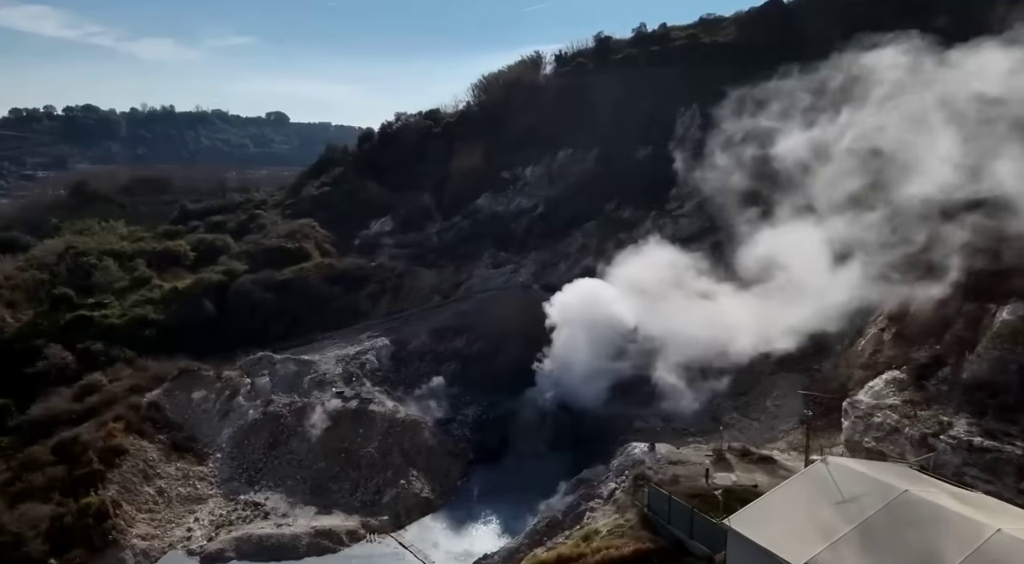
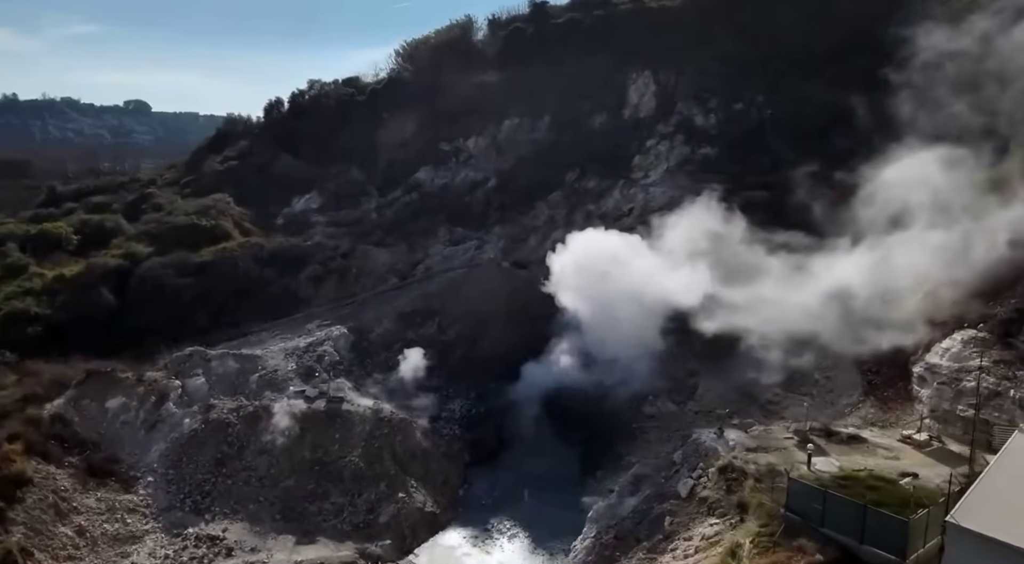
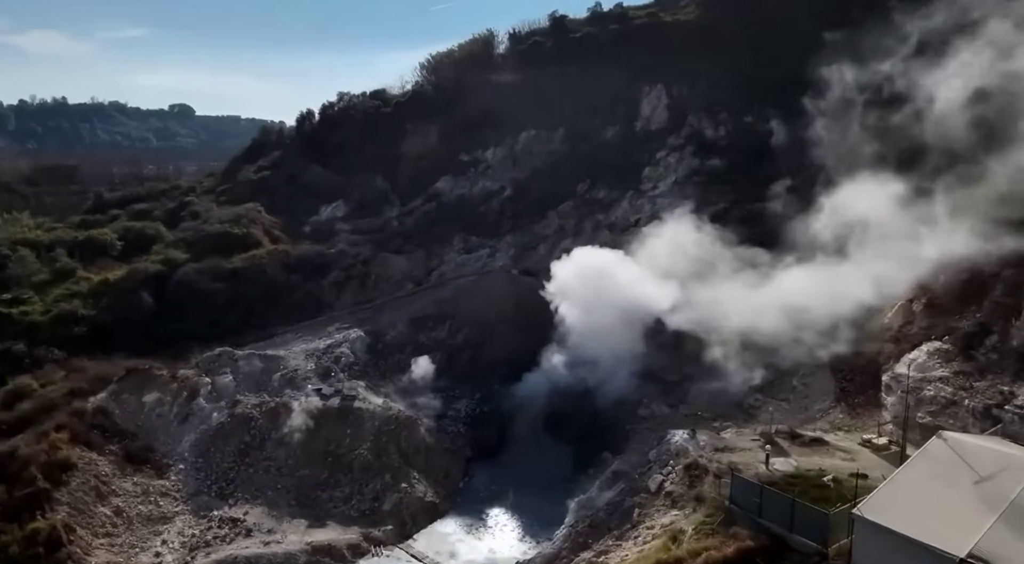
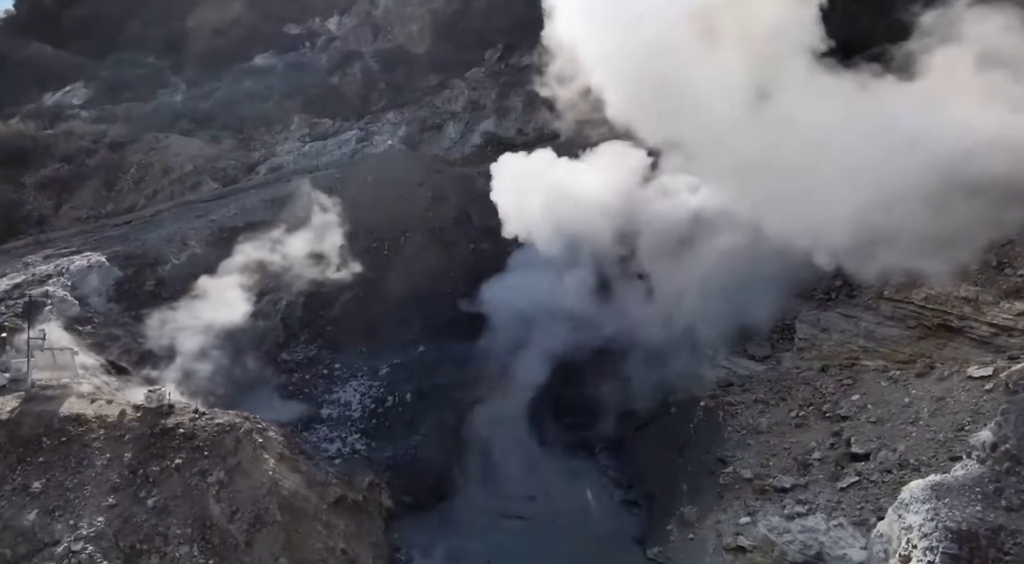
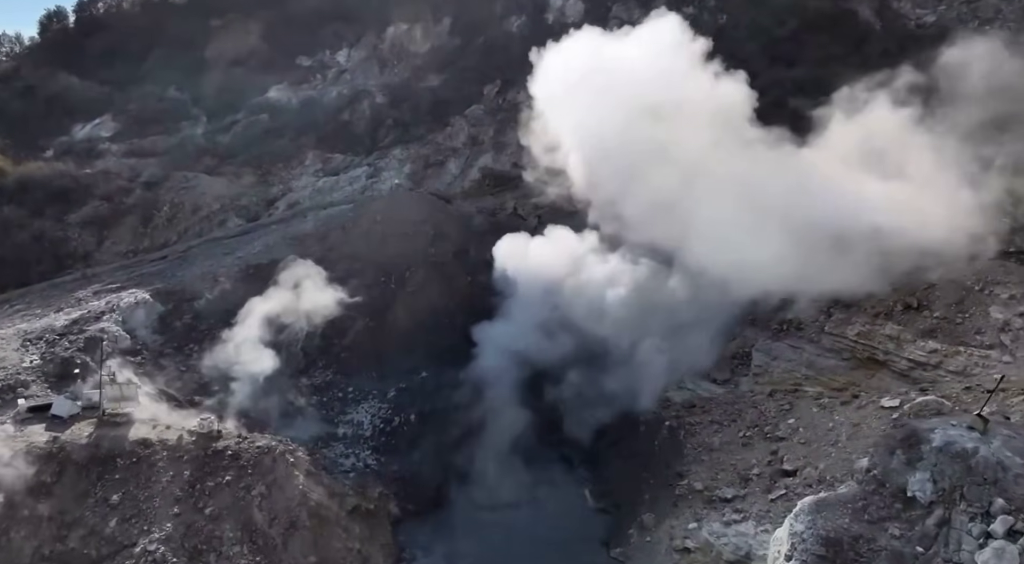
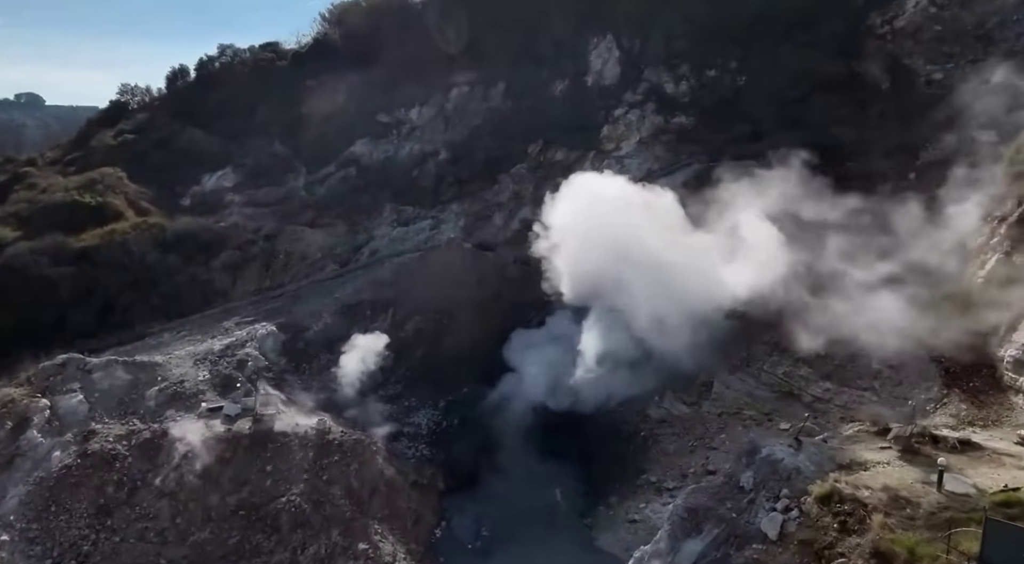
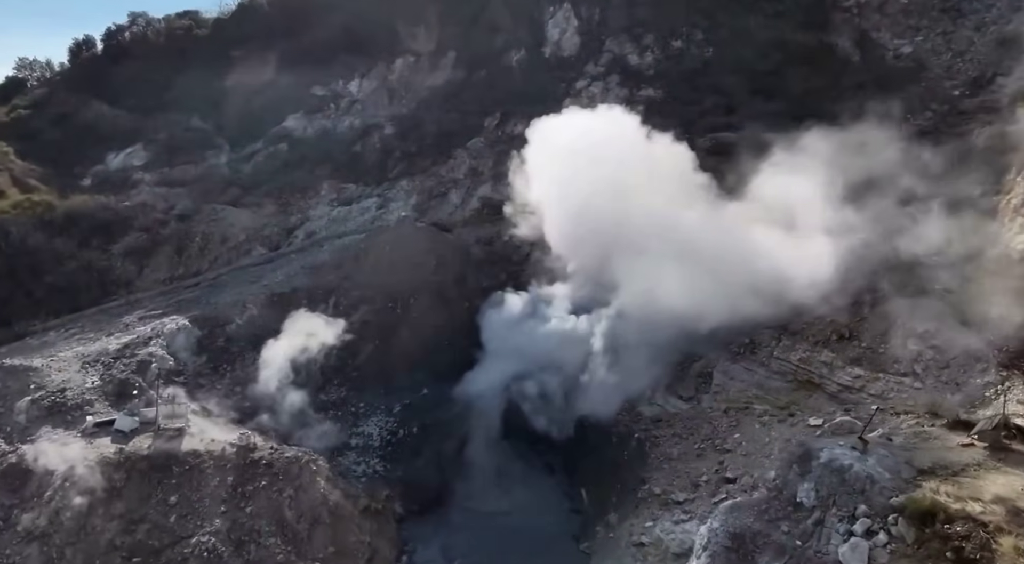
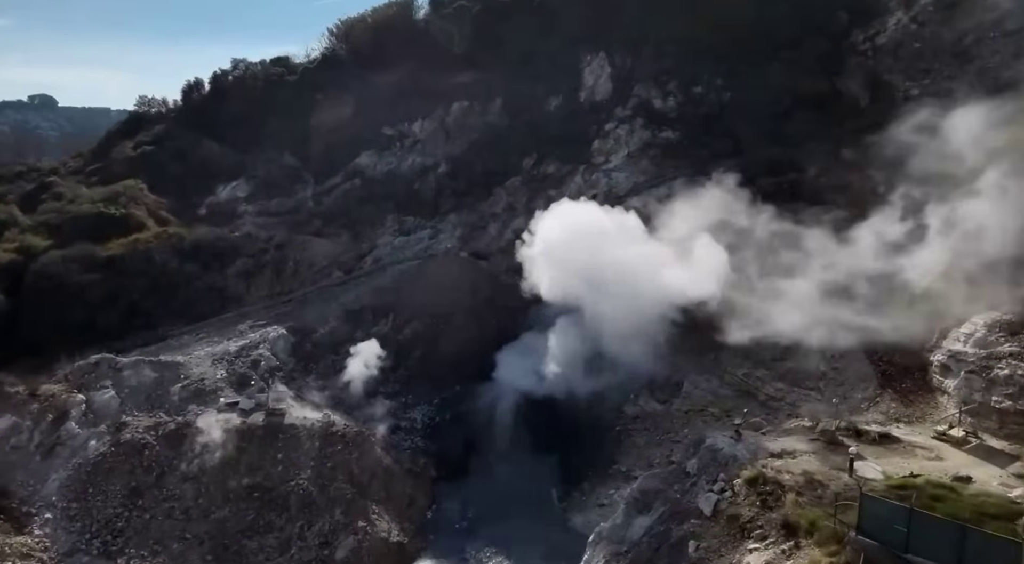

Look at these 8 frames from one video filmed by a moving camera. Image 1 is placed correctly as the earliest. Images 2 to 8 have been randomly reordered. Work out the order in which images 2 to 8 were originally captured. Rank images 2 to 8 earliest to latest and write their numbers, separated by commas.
3, 2, 8, 6, 7, 5, 4
